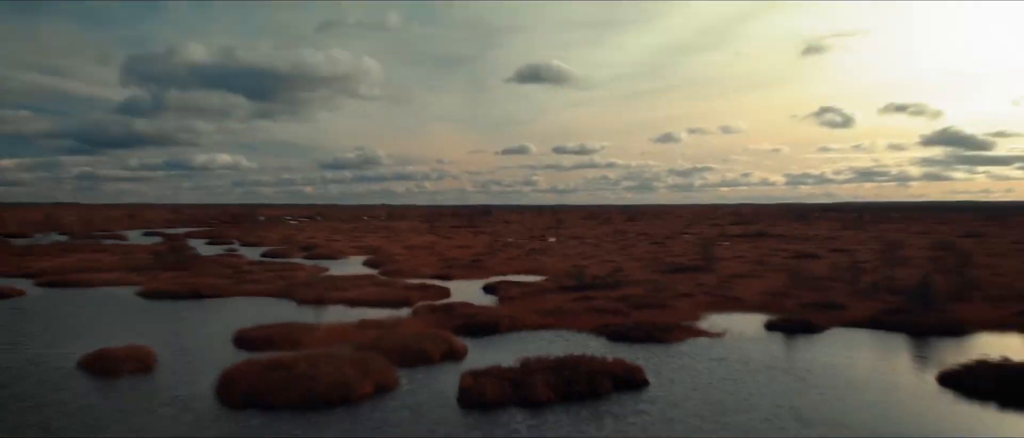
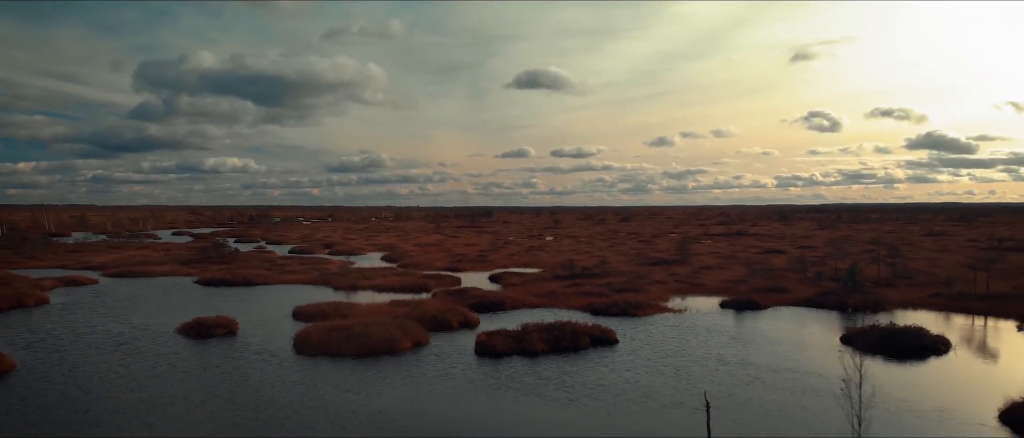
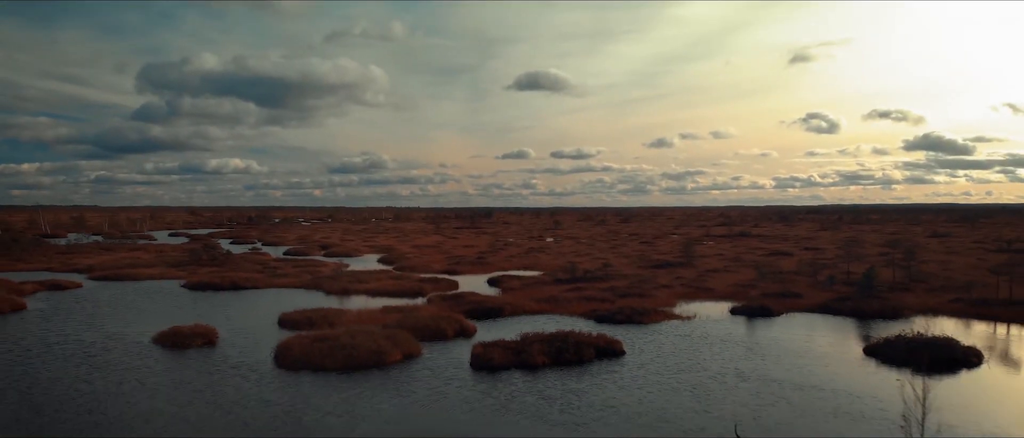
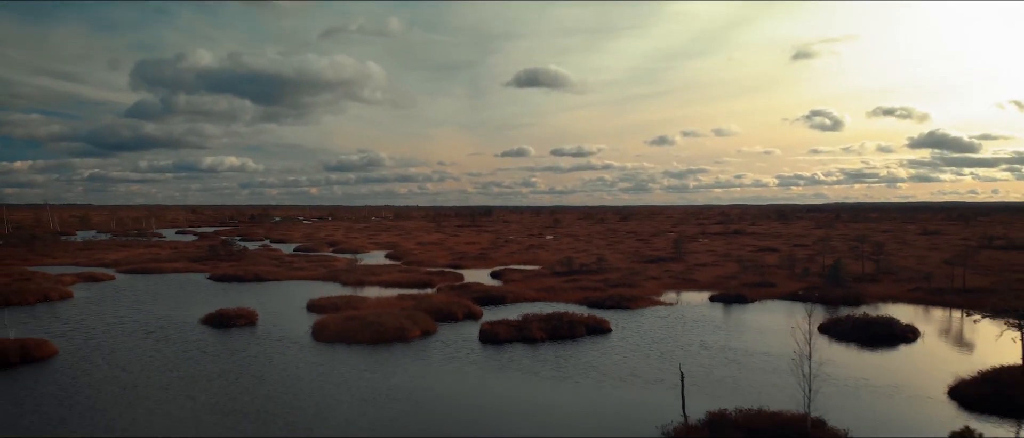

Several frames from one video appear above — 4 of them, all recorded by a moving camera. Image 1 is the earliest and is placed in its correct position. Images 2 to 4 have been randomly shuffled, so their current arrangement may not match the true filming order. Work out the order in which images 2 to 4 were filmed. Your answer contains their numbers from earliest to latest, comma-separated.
3, 2, 4
